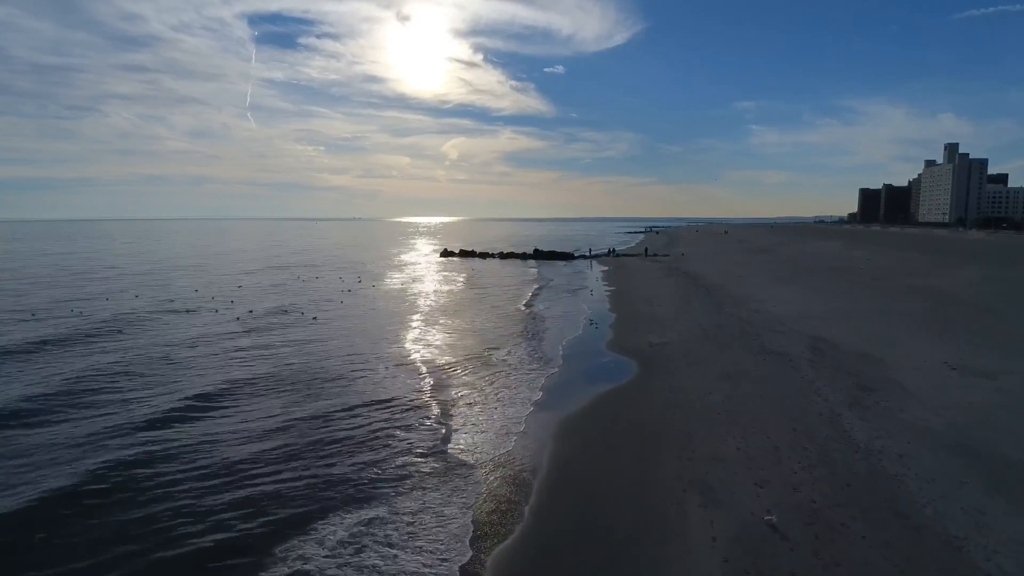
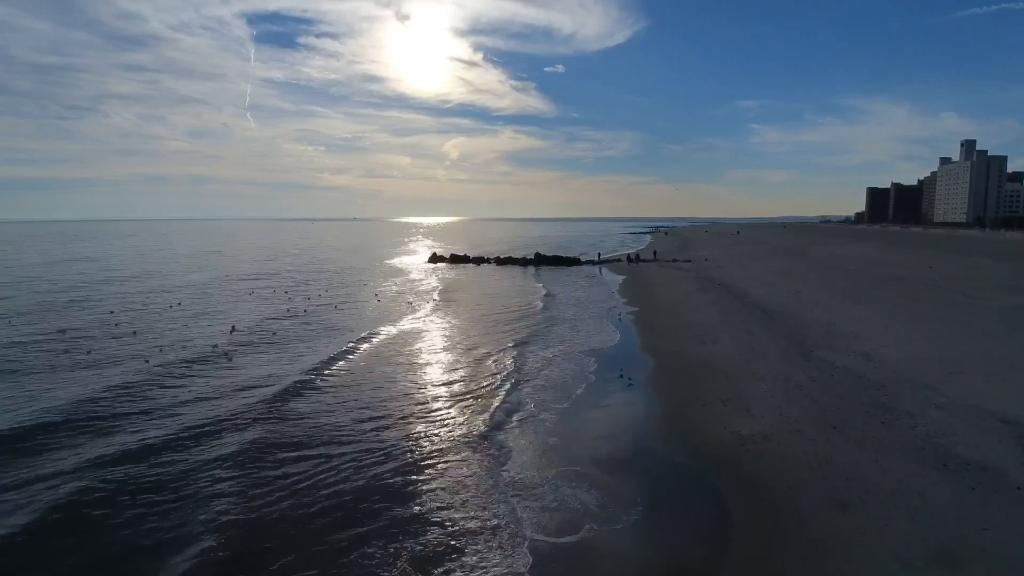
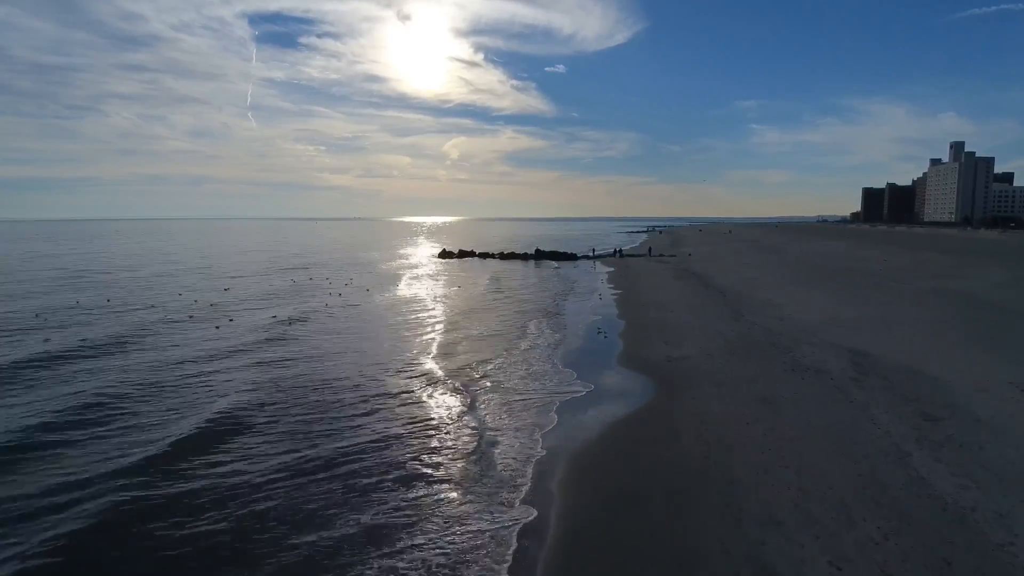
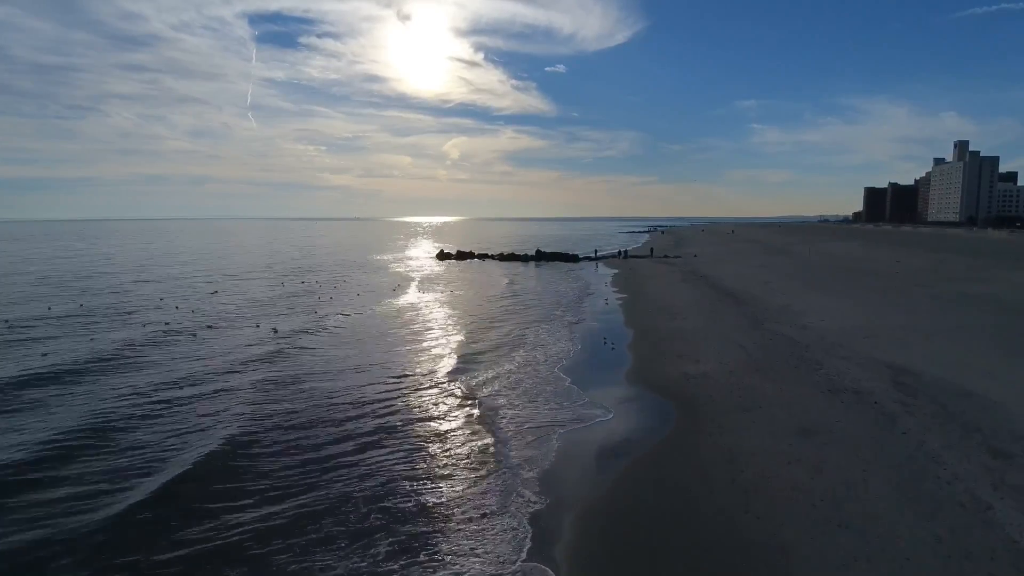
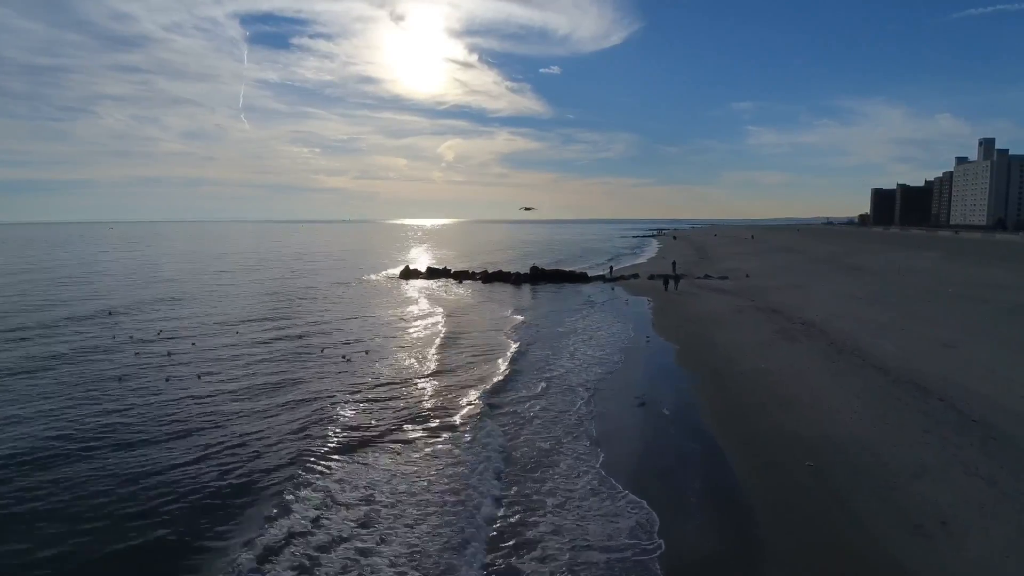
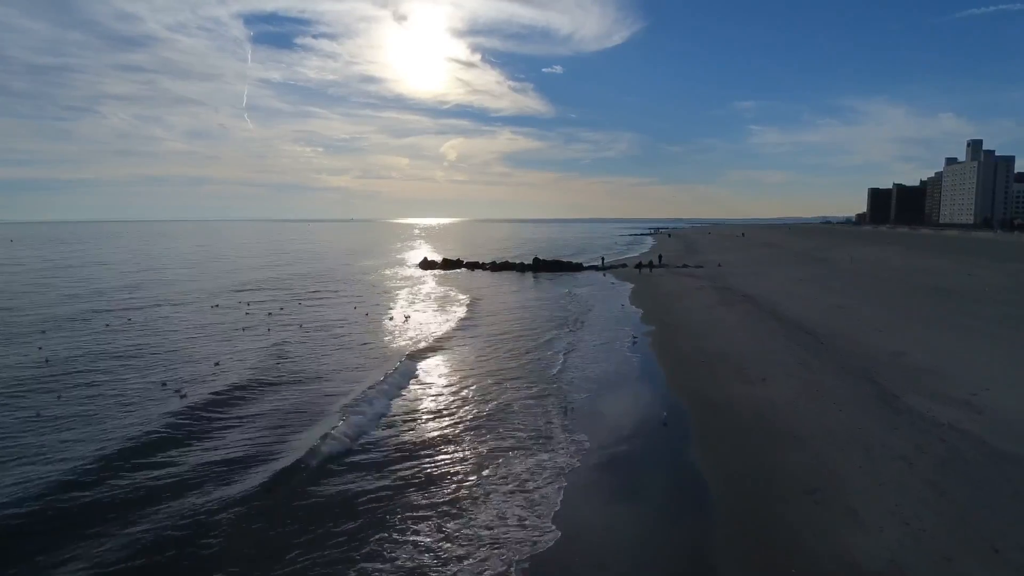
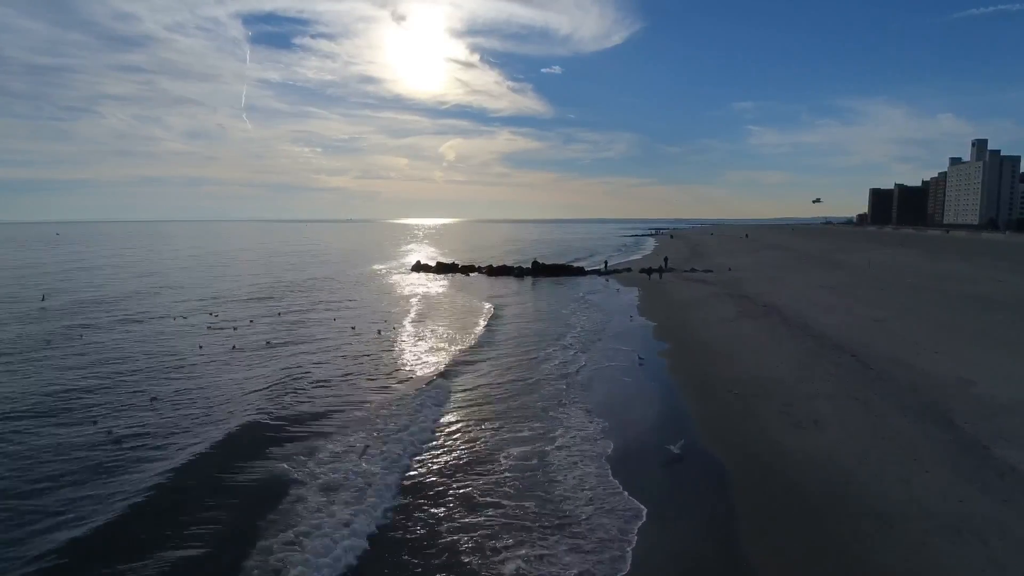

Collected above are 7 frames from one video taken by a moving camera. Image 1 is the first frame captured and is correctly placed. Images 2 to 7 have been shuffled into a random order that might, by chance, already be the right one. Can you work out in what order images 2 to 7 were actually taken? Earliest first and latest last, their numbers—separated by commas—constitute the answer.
3, 4, 2, 6, 7, 5
